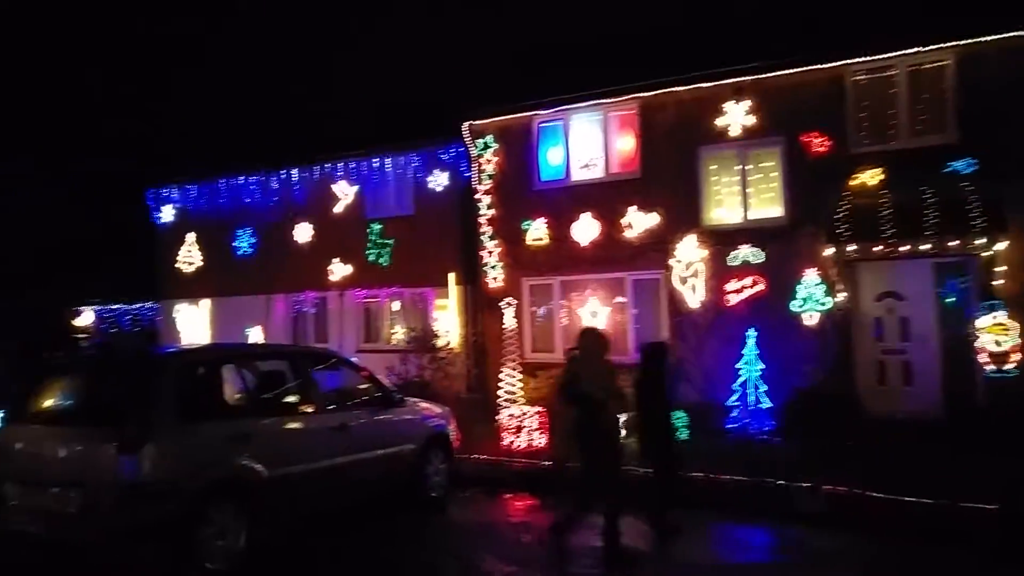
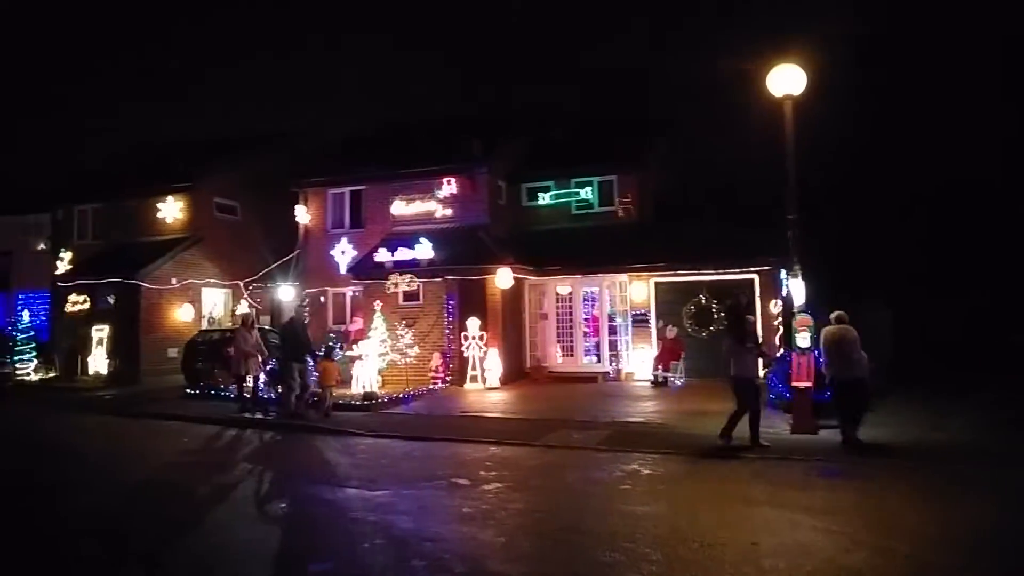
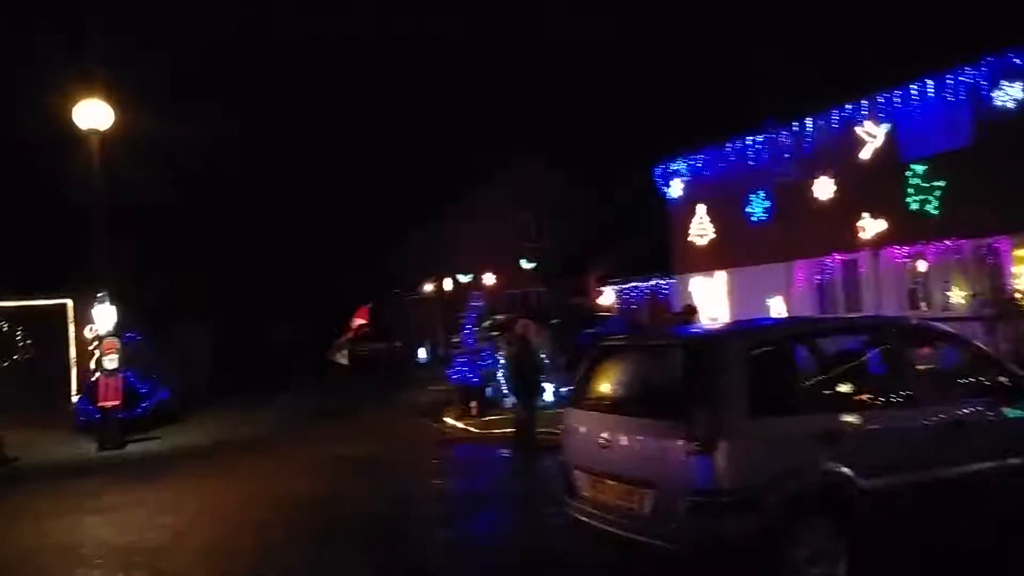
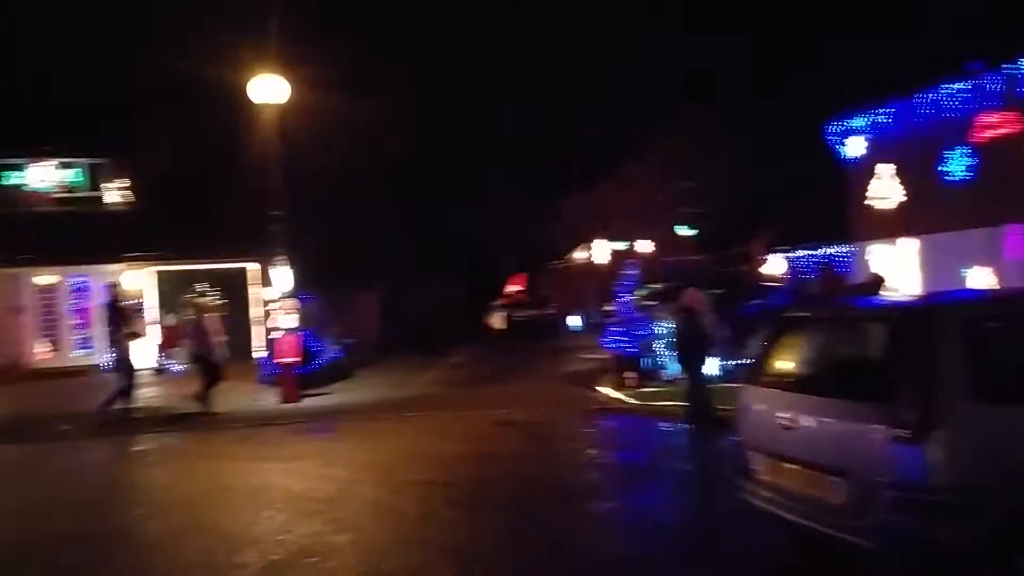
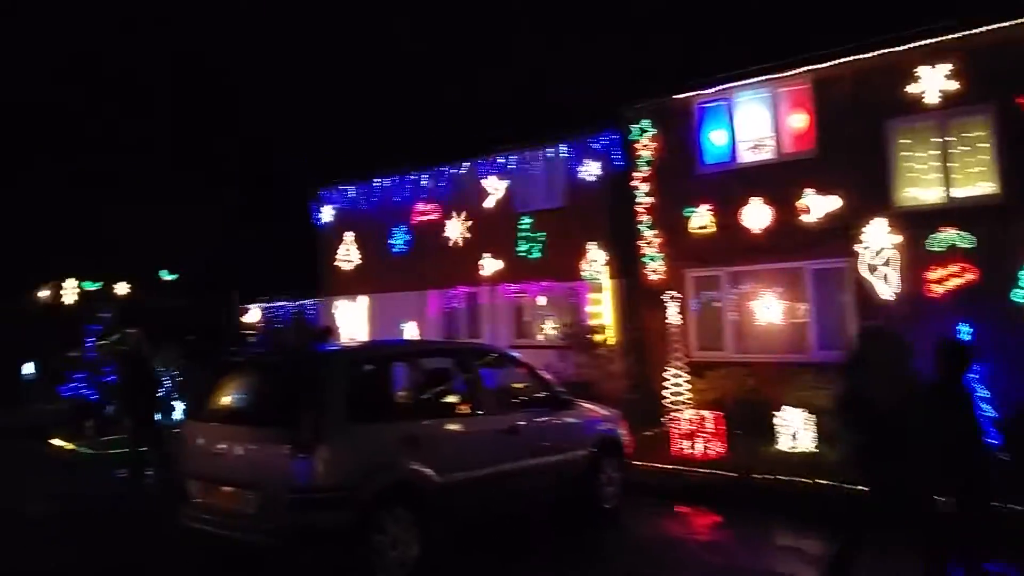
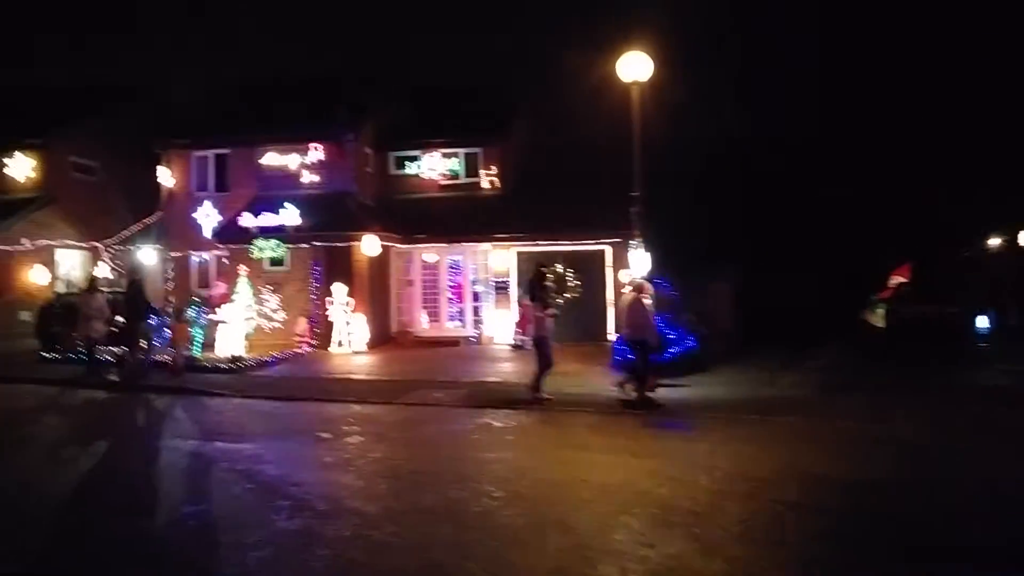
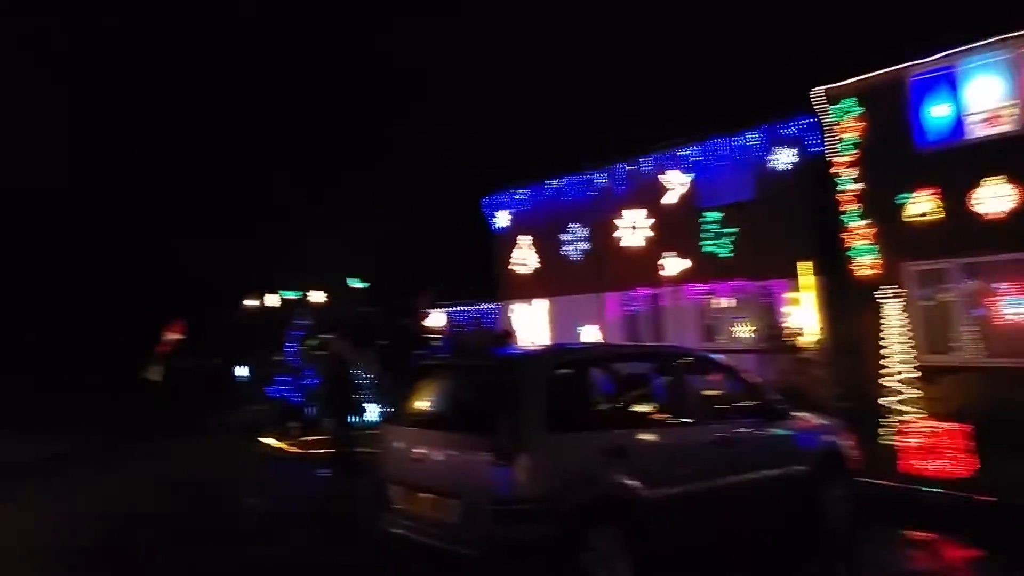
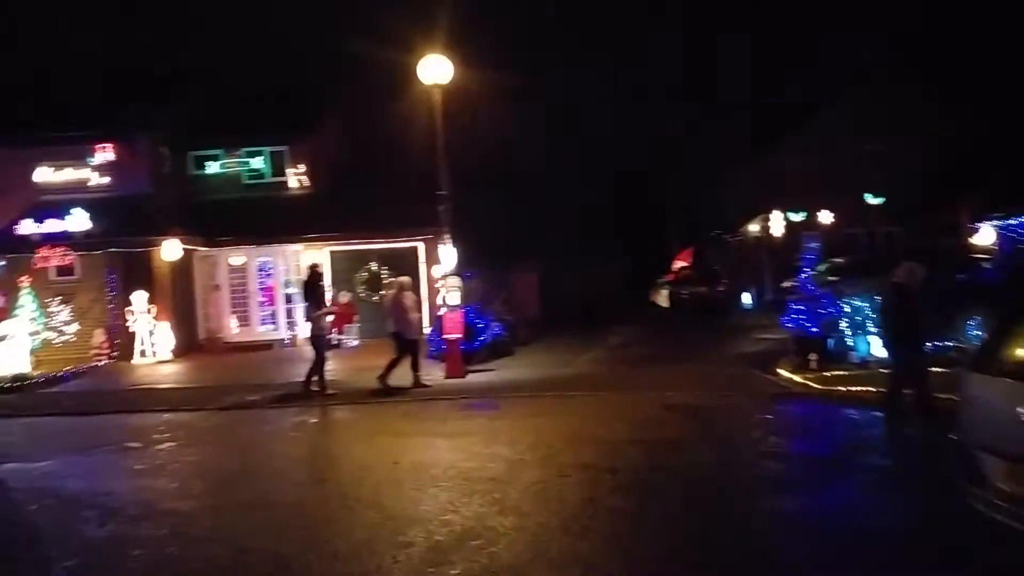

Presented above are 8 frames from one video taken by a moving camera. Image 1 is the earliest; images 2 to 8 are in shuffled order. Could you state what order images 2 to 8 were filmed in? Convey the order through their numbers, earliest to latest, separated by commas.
5, 7, 3, 4, 8, 6, 2
